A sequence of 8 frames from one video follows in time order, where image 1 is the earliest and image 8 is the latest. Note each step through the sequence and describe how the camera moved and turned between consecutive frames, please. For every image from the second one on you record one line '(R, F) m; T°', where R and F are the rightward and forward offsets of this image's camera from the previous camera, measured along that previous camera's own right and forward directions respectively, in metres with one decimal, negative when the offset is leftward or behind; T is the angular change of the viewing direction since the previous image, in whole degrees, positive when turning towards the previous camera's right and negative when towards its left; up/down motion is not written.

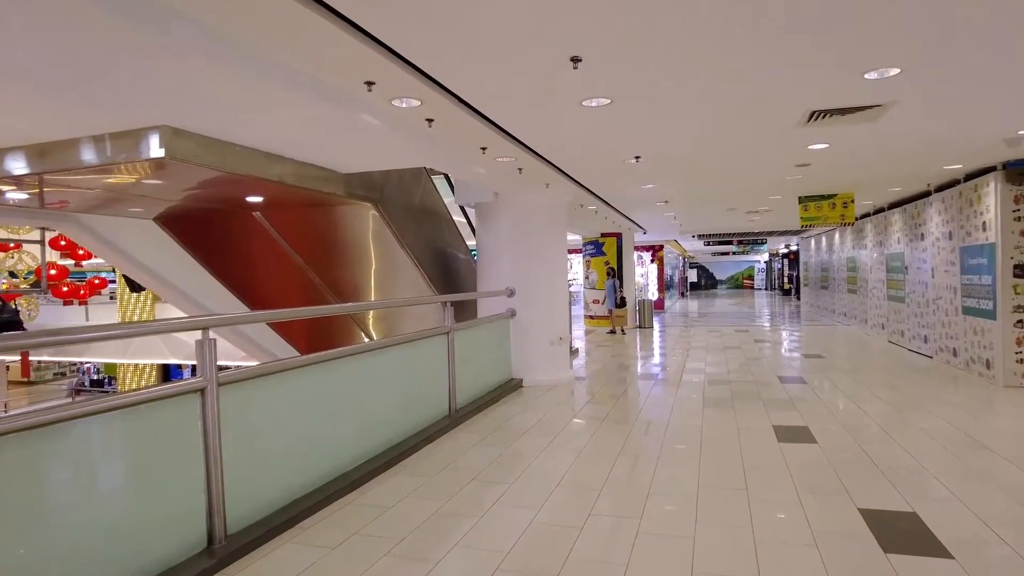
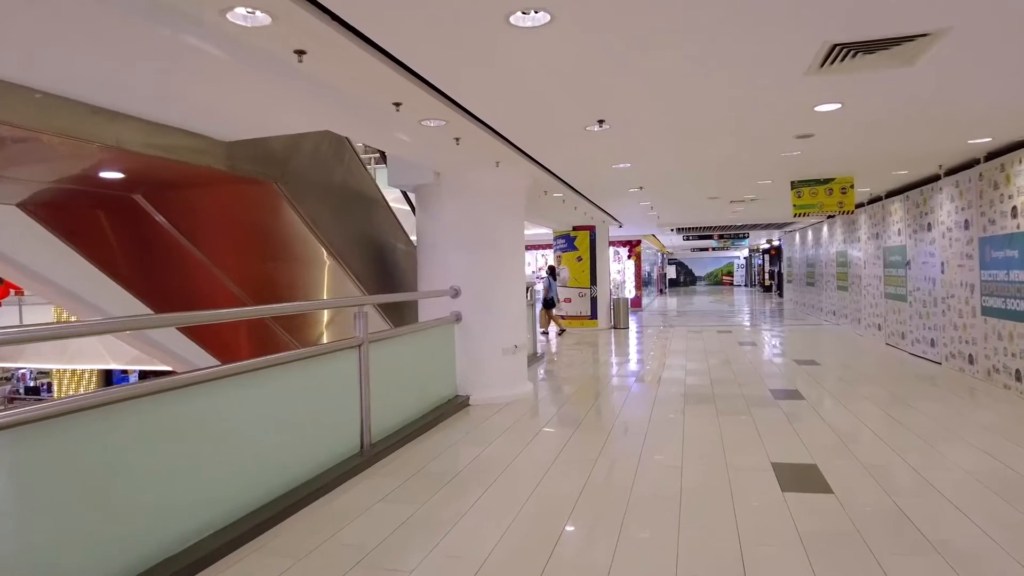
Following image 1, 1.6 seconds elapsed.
(+0.3, +1.1) m; +2°
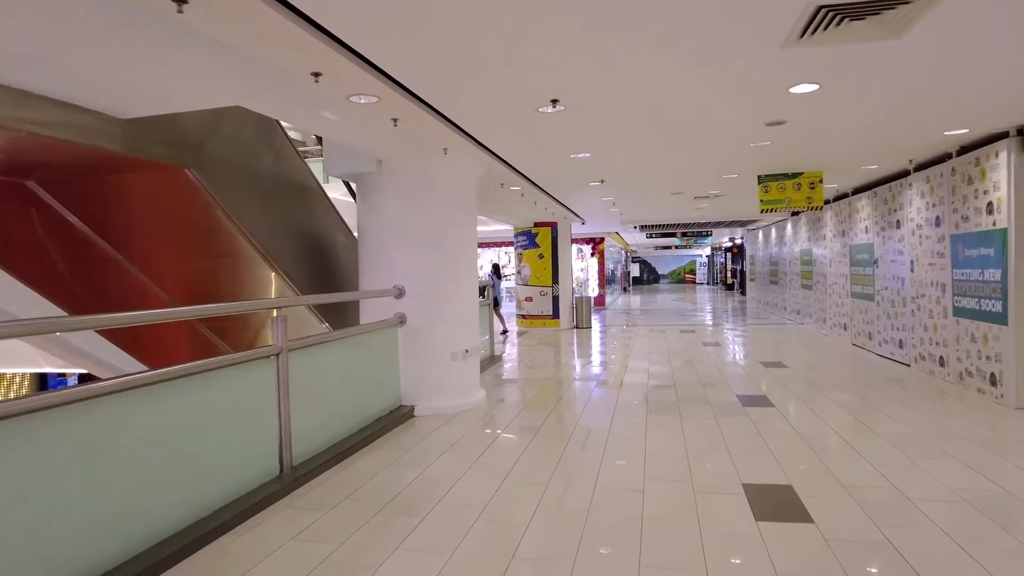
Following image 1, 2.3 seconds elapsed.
(+0.1, +0.4) m; +3°
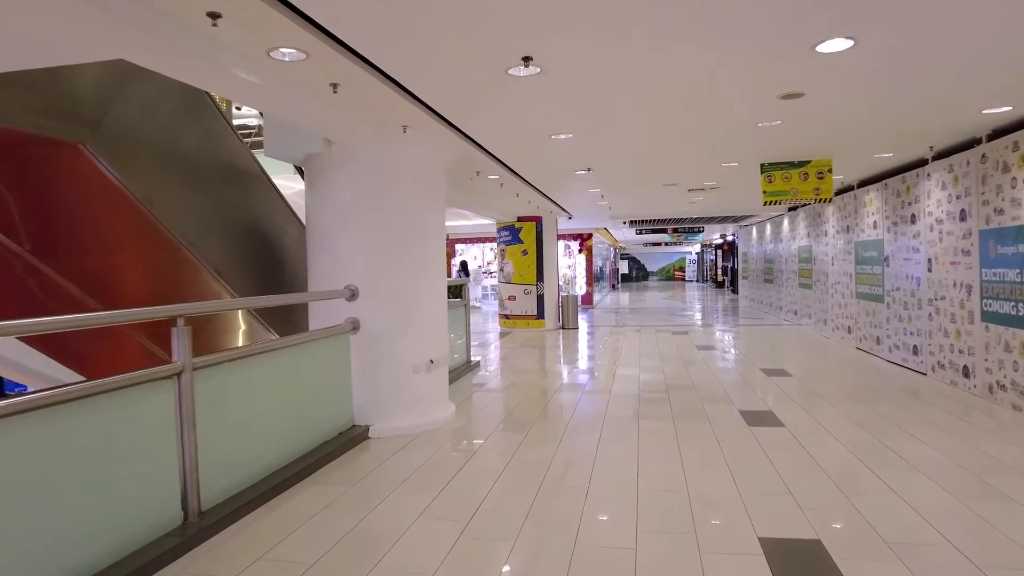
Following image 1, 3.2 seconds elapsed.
(+0.1, +0.7) m; +1°
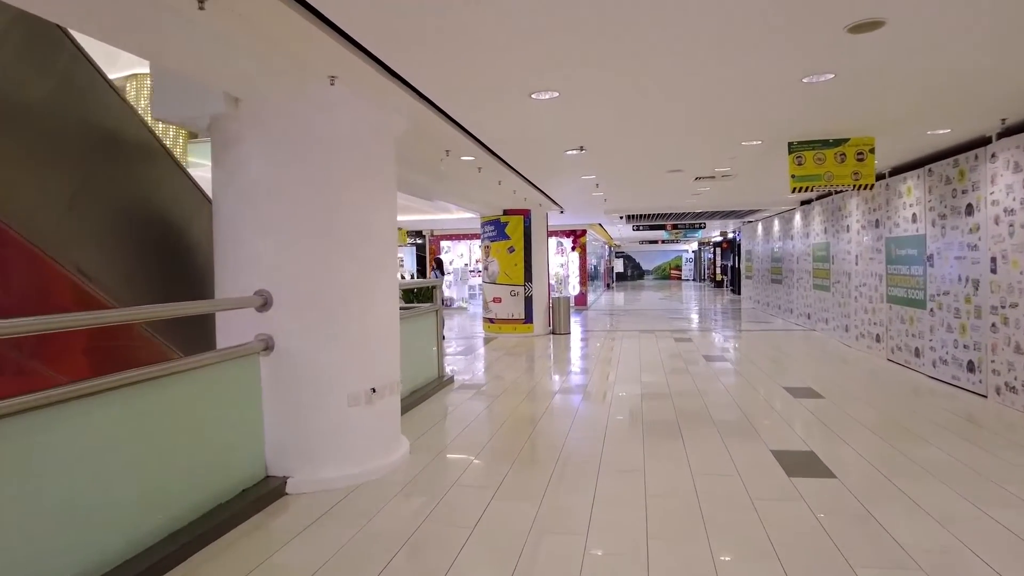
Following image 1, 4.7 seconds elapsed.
(+0.1, +1.0) m; +1°
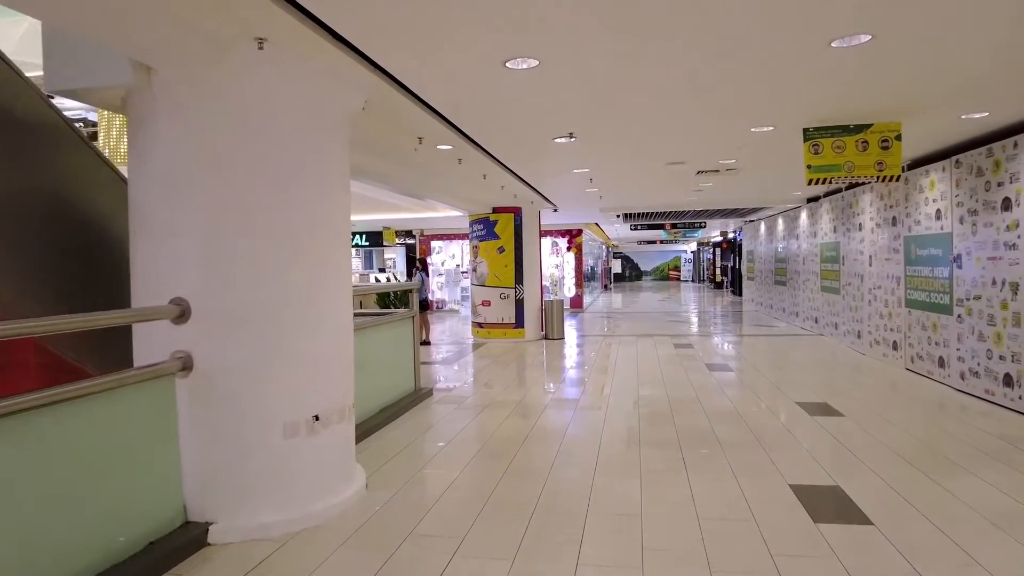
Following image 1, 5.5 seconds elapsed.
(+0.1, +0.6) m; 0°
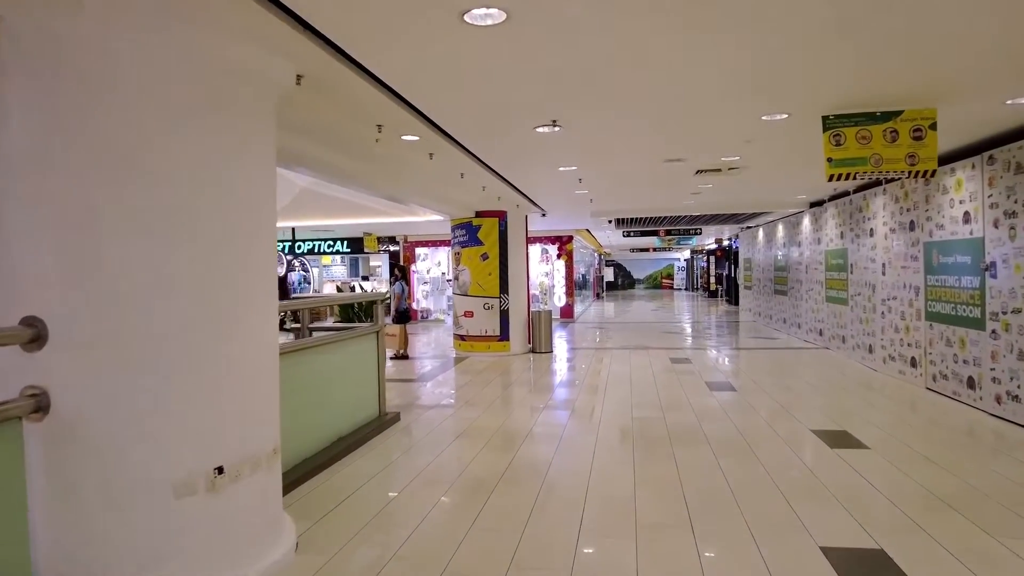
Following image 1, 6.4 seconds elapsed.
(+0.1, +0.6) m; +1°
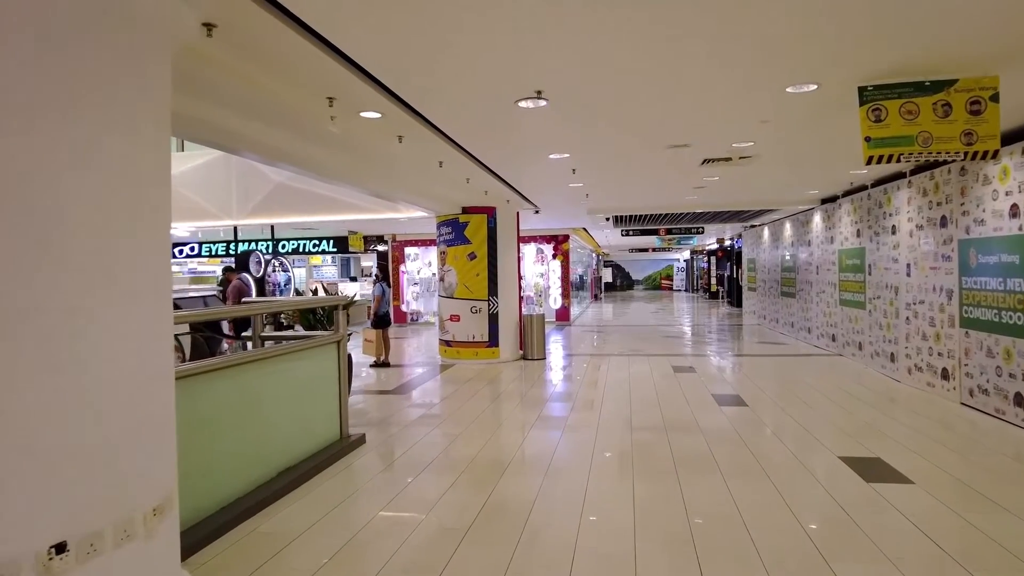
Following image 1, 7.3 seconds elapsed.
(+0.1, +0.6) m; 0°
